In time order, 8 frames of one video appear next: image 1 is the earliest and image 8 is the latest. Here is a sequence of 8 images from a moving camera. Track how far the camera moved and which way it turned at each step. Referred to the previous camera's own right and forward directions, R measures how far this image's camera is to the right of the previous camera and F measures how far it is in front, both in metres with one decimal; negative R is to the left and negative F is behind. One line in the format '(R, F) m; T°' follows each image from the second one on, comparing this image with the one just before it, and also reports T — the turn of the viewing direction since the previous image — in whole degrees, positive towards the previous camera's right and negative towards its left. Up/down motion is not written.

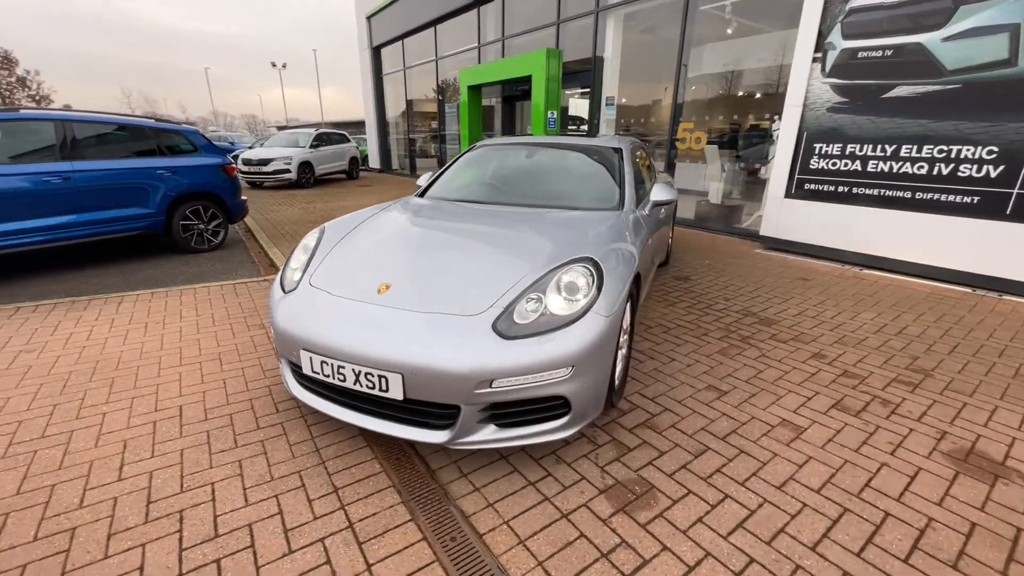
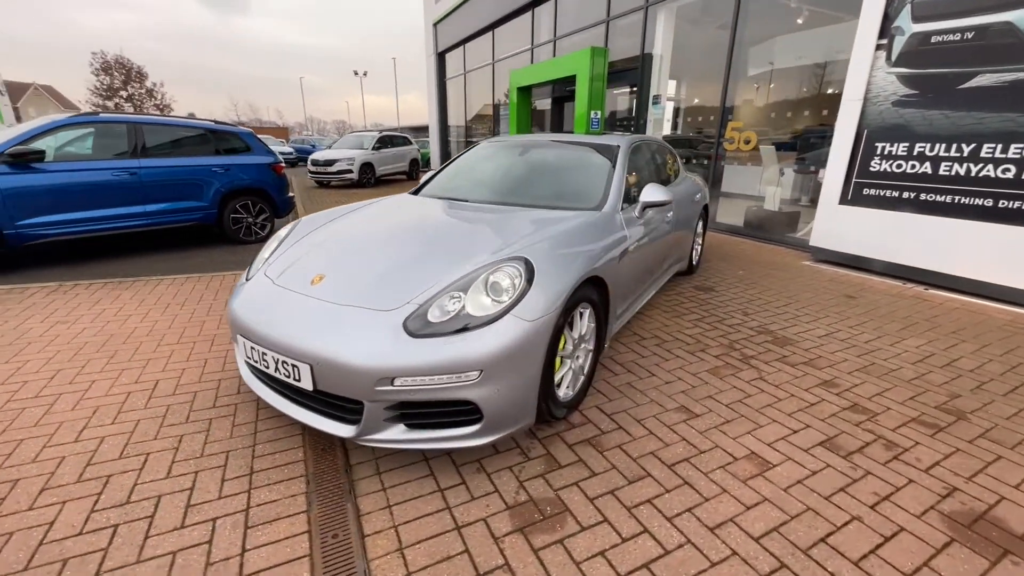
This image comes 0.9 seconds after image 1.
(+0.7, +0.2) m; -9°
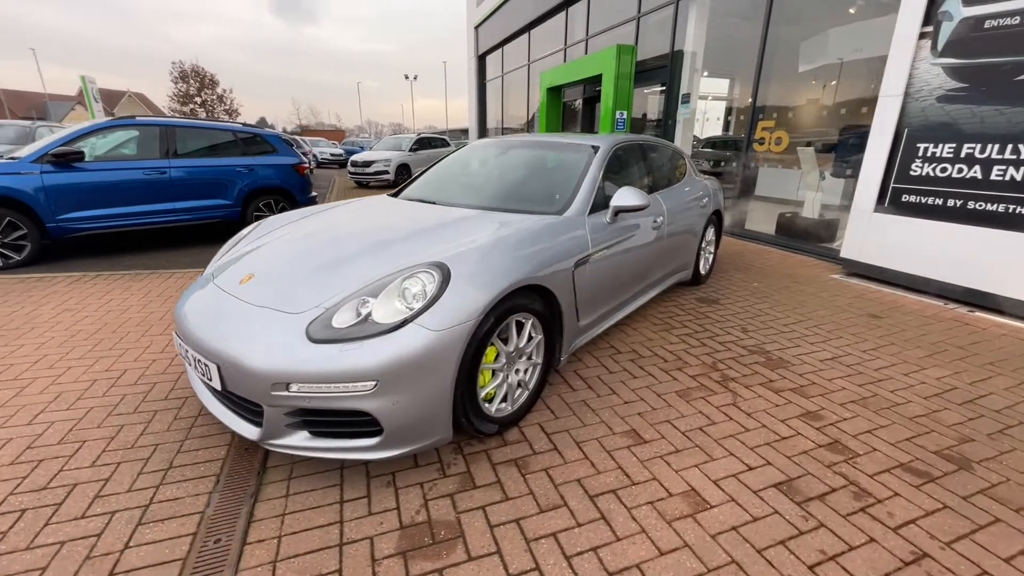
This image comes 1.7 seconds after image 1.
(+0.6, +0.2) m; -6°
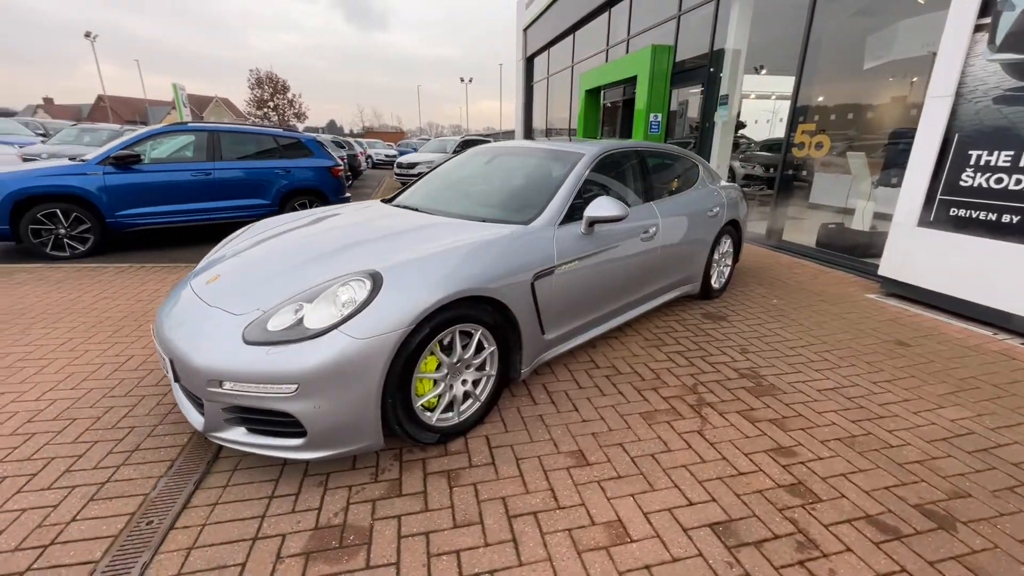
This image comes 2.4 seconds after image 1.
(+0.6, +0.1) m; -7°
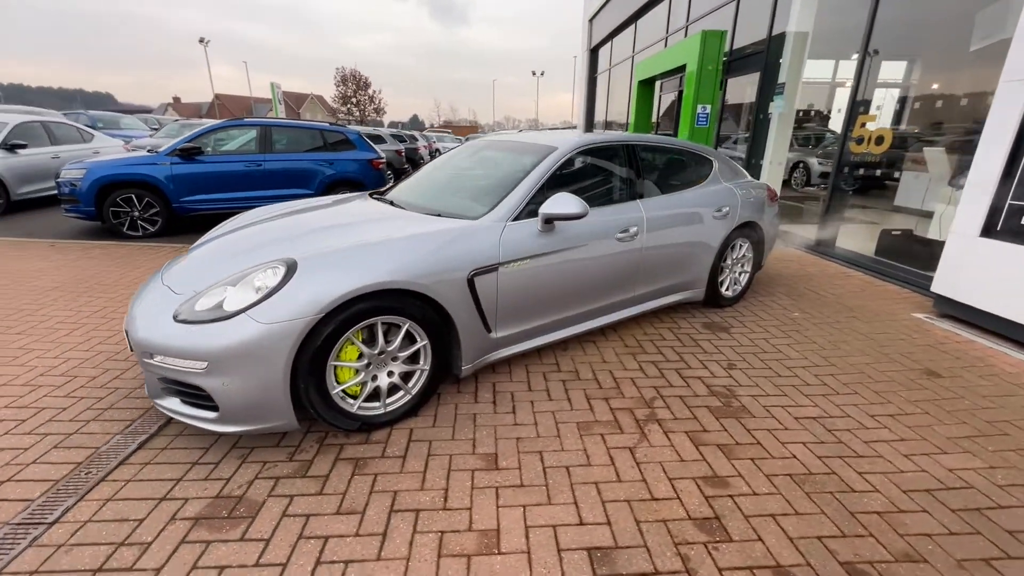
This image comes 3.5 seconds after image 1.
(+0.8, +0.1) m; -9°
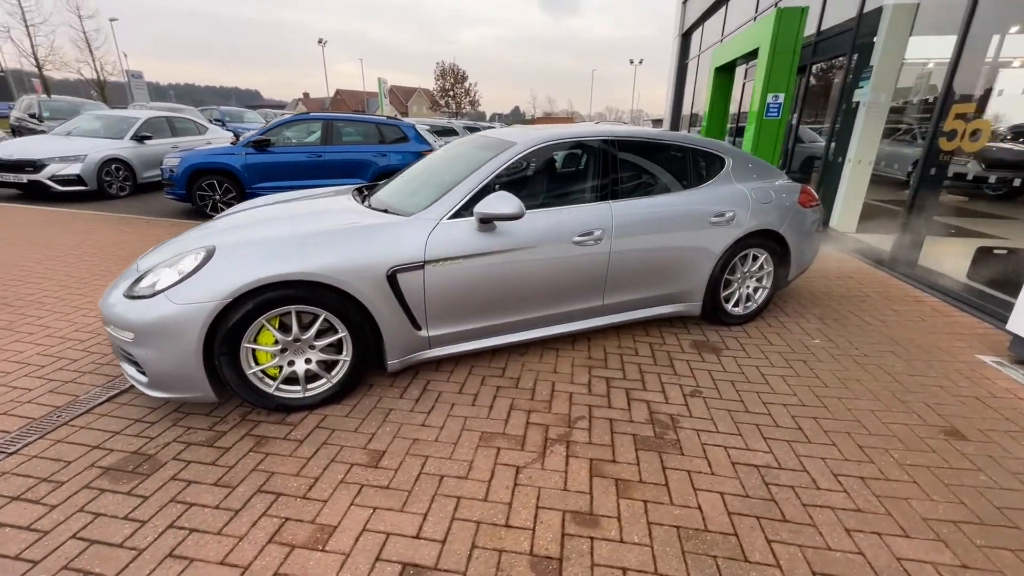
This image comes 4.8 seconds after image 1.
(+1.0, +0.2) m; -12°
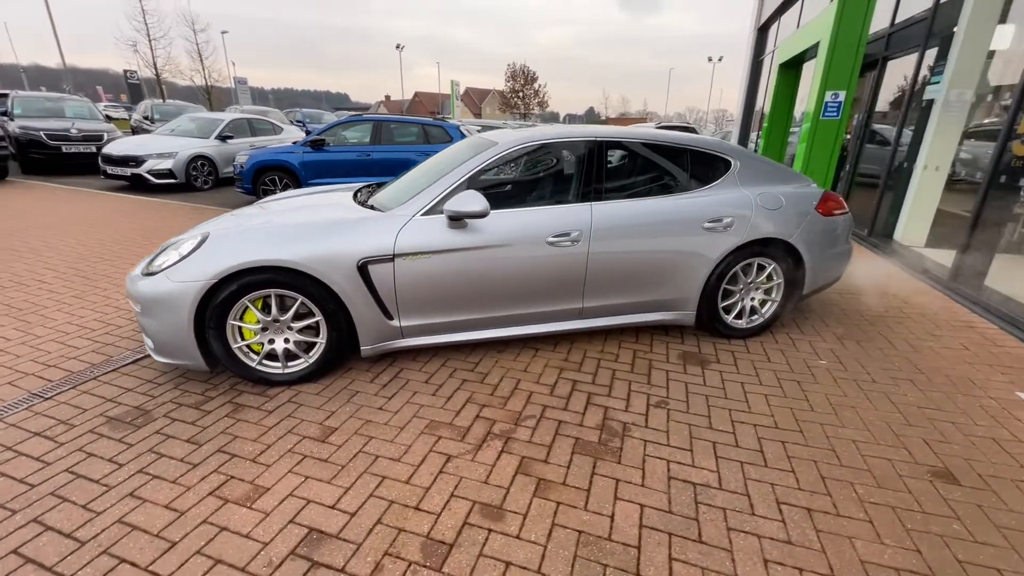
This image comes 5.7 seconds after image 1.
(+0.6, 0.0) m; -9°
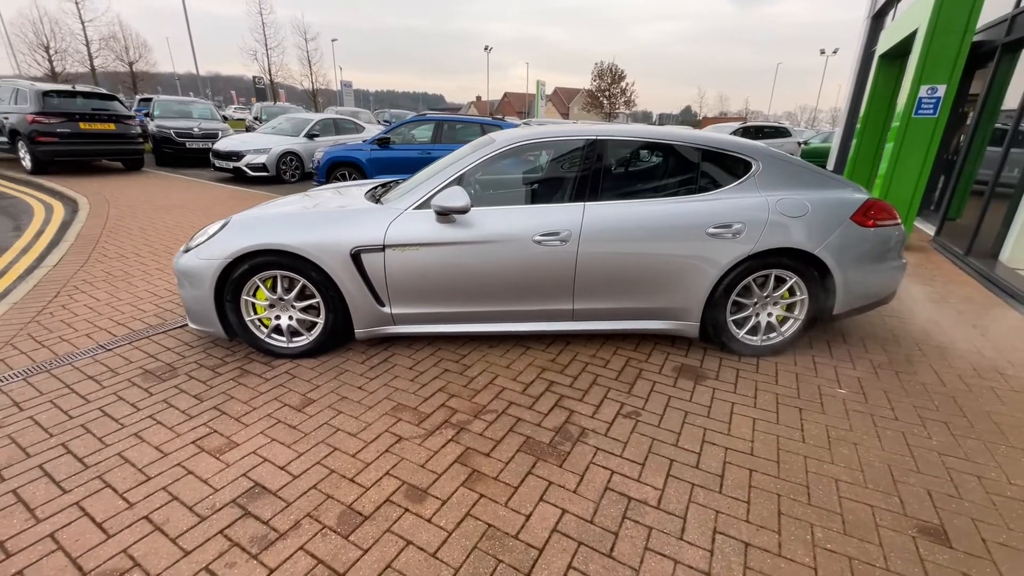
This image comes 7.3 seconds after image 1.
(+0.6, 0.0) m; -10°
